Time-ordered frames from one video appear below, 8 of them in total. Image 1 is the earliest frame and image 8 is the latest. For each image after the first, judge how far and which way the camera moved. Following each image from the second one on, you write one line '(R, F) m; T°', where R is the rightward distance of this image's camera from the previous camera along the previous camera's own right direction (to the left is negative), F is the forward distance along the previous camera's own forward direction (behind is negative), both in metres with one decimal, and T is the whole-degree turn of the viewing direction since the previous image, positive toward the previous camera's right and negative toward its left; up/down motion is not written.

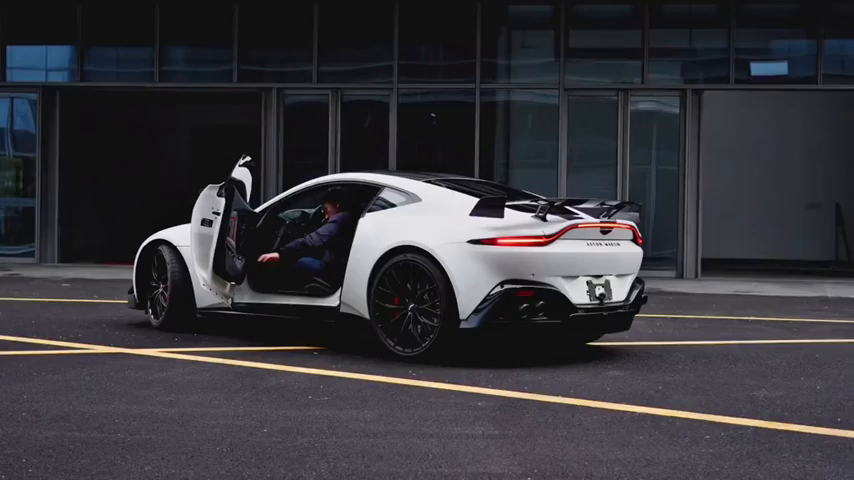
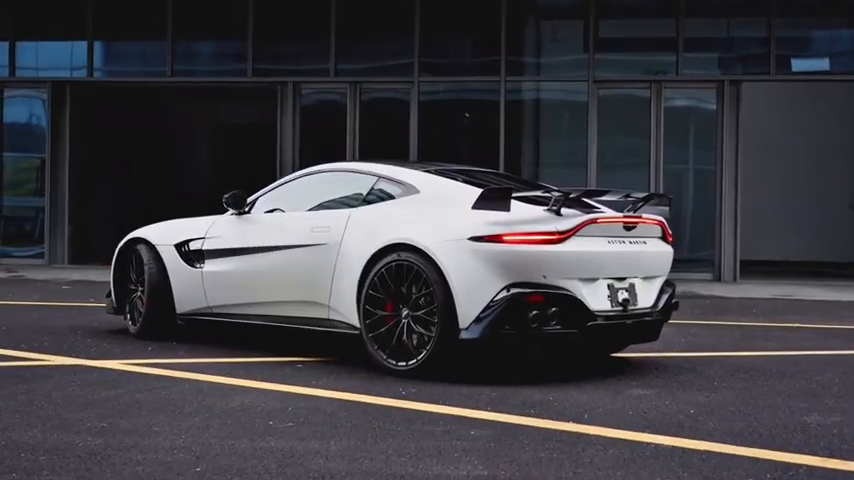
(+0.2, +1.0) m; -2°
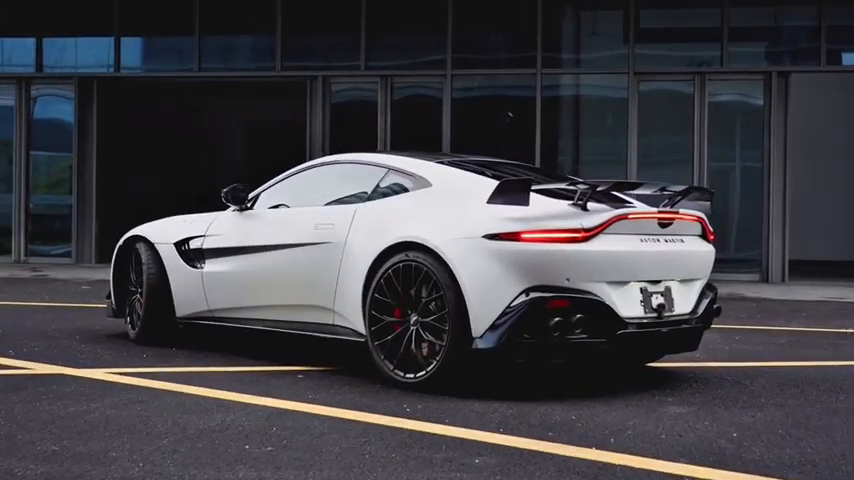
(+0.2, +0.7) m; -2°
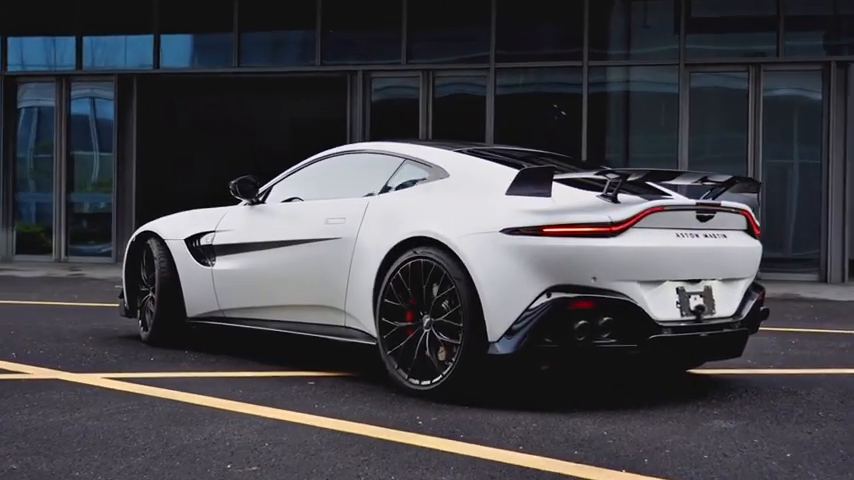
(+0.2, +0.5) m; -3°
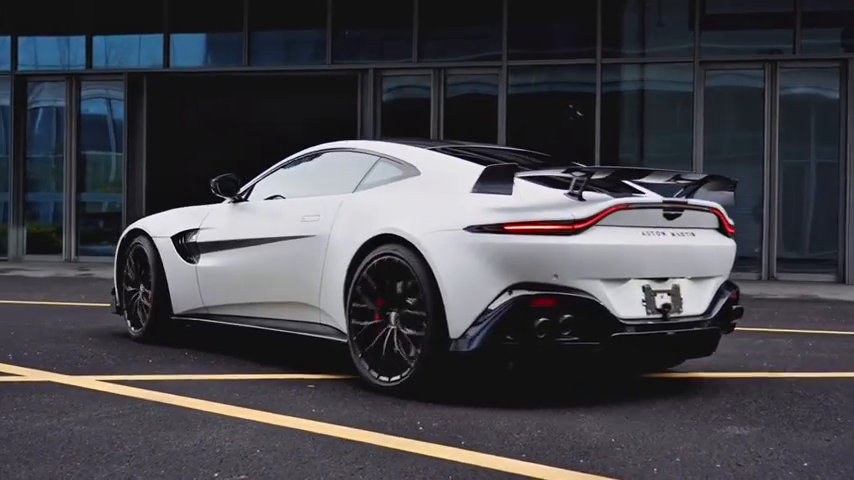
(+0.1, +0.2) m; -1°
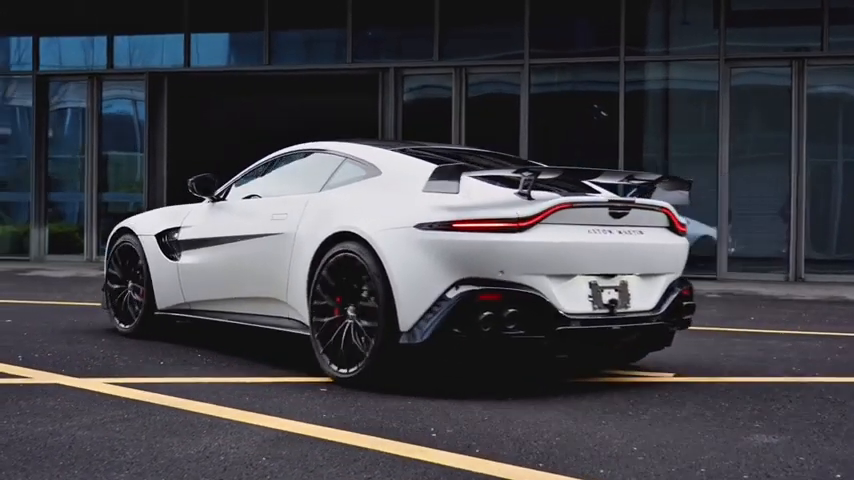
(0.0, +0.2) m; -1°
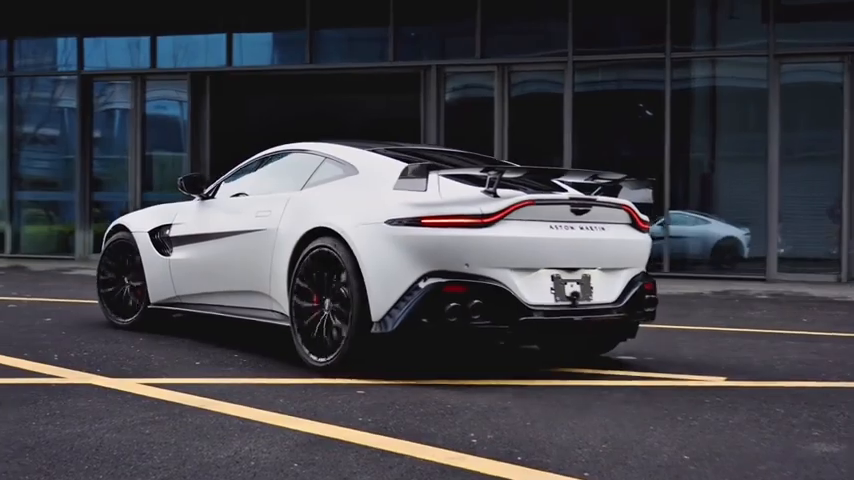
(0.0, +0.2) m; -2°
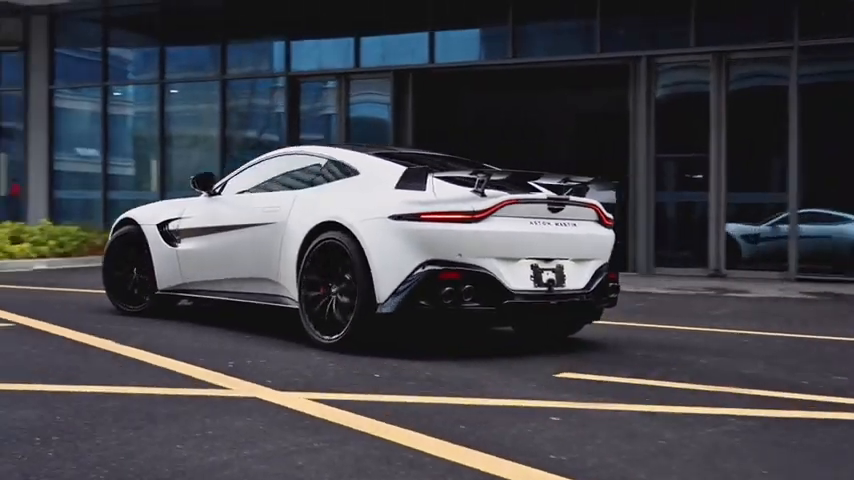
(0.0, +0.8) m; -11°
